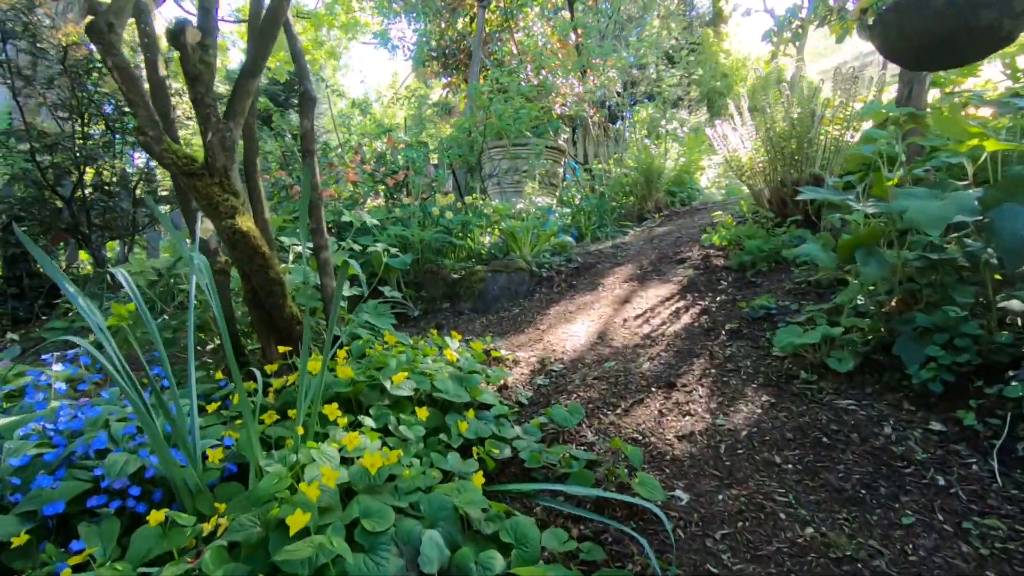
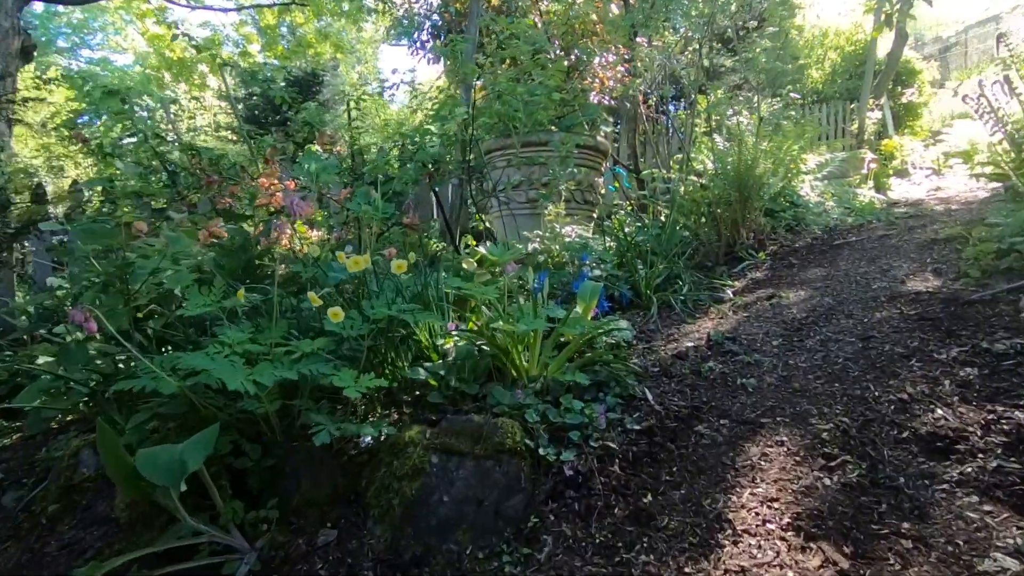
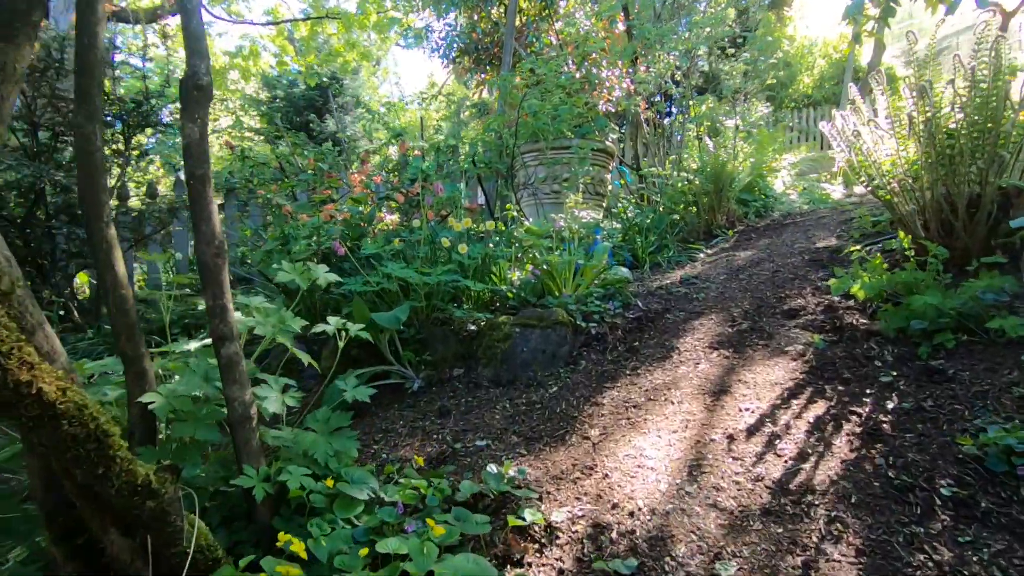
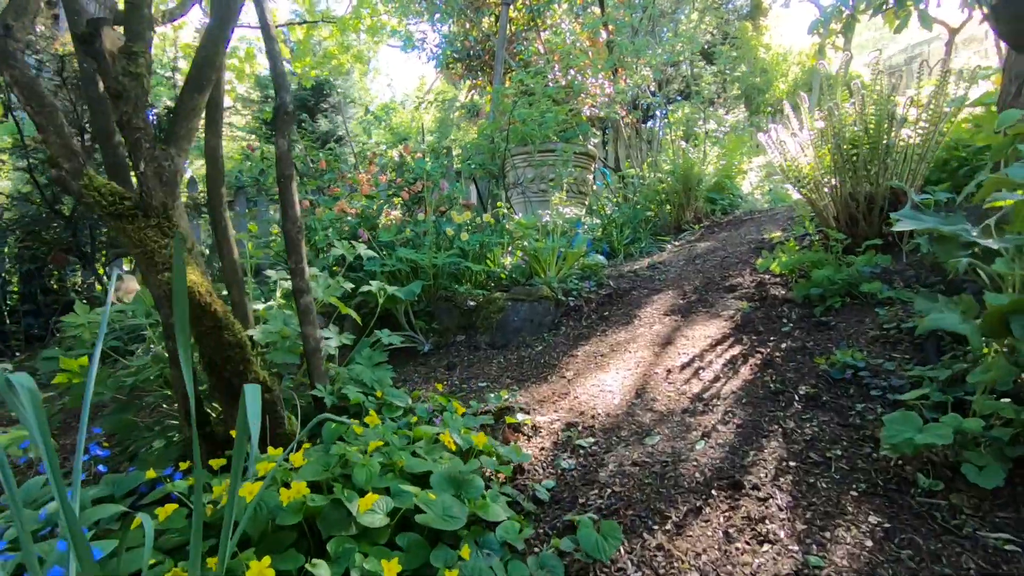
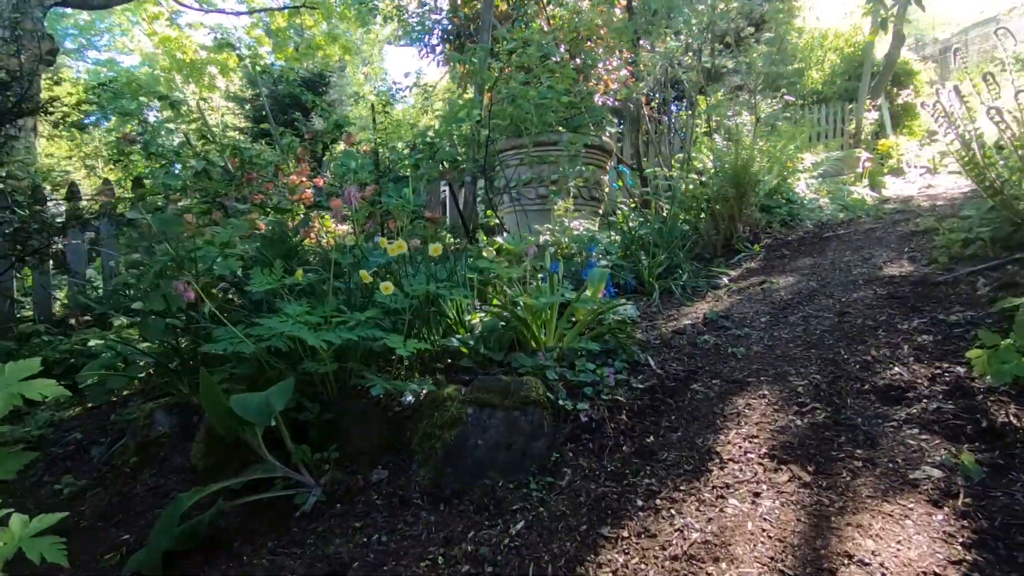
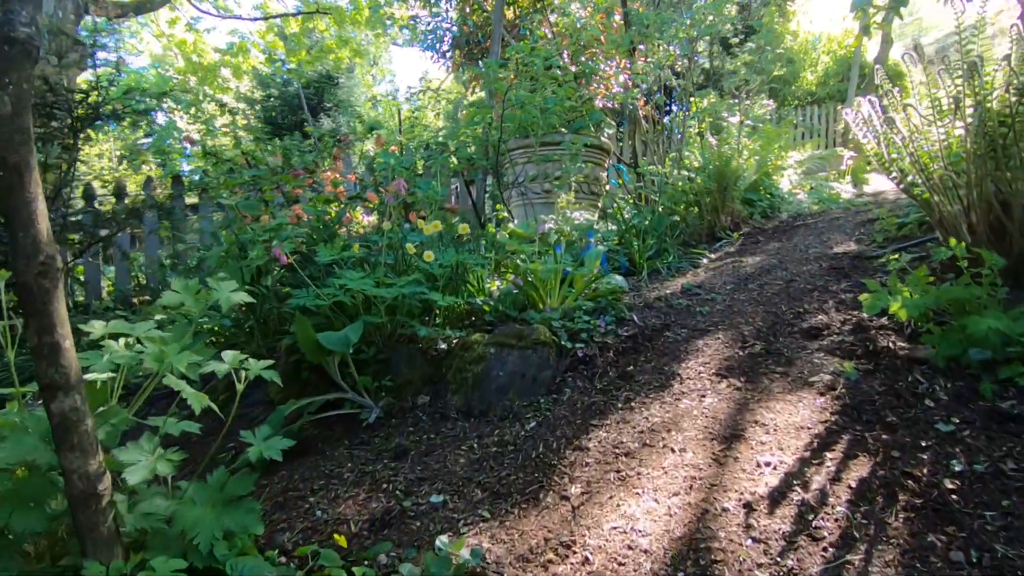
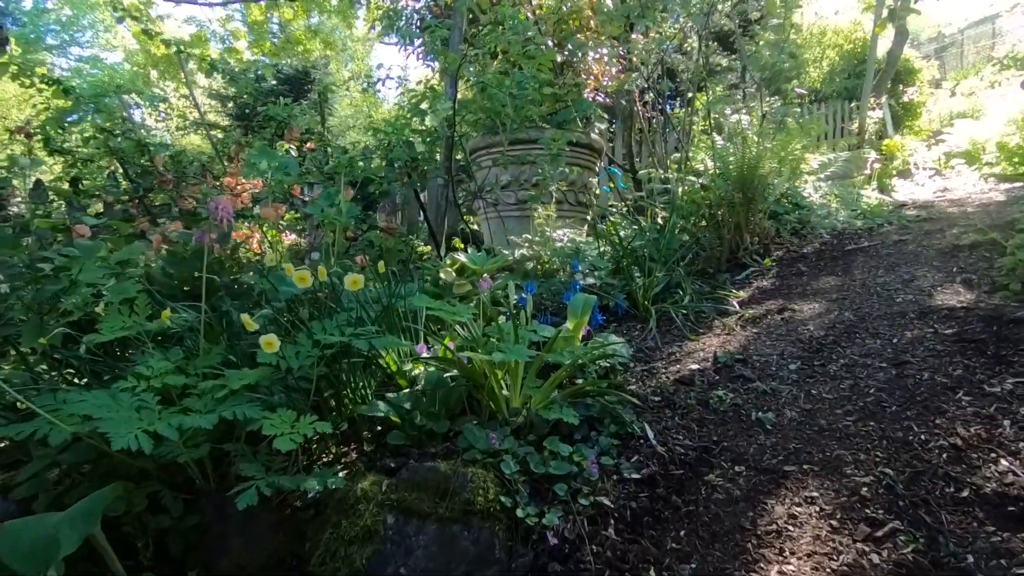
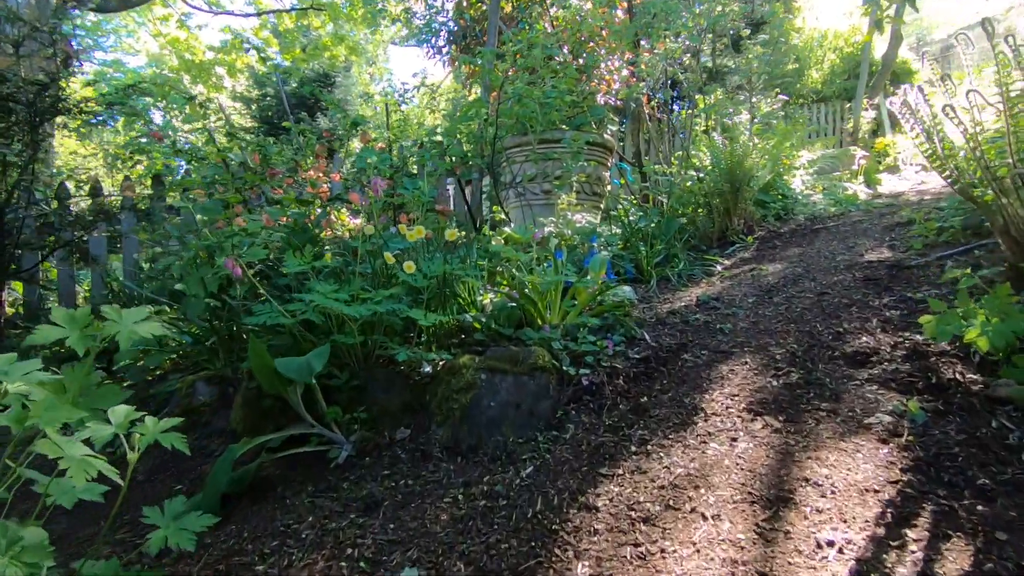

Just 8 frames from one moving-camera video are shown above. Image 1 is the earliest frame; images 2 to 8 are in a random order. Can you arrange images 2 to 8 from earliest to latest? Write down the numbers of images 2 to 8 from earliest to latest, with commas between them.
4, 3, 6, 8, 5, 2, 7
